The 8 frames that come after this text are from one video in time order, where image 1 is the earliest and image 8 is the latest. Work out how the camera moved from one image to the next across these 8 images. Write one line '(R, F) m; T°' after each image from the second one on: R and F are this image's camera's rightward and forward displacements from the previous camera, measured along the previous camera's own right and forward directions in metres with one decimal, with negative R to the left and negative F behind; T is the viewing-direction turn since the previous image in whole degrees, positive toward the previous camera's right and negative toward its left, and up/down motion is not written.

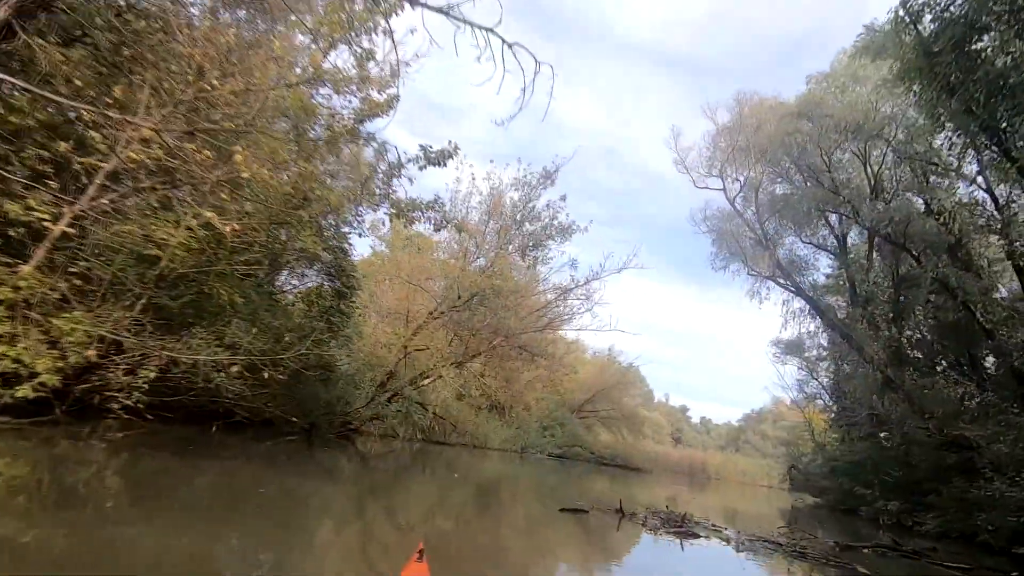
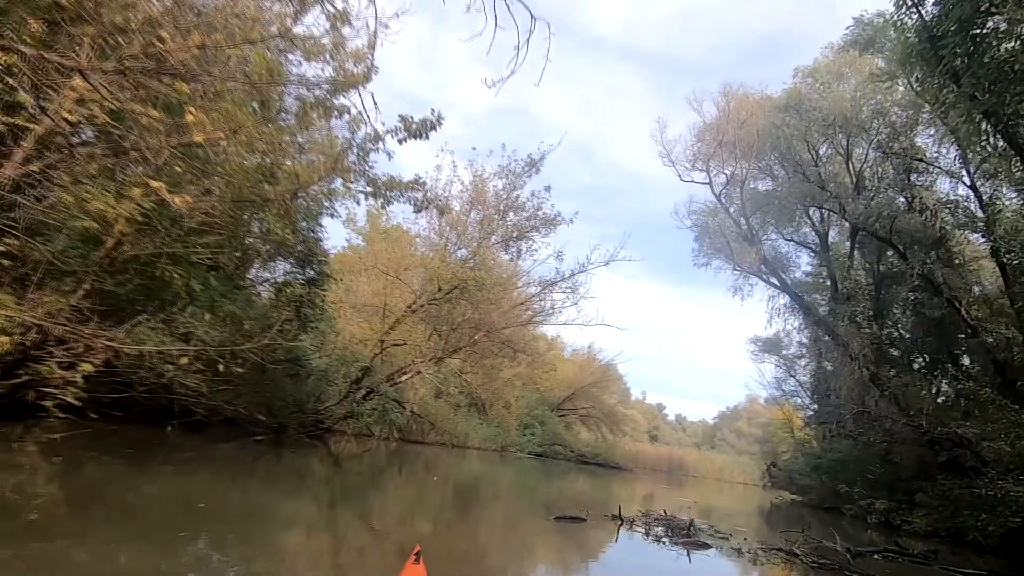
(-0.1, +0.6) m; +2°
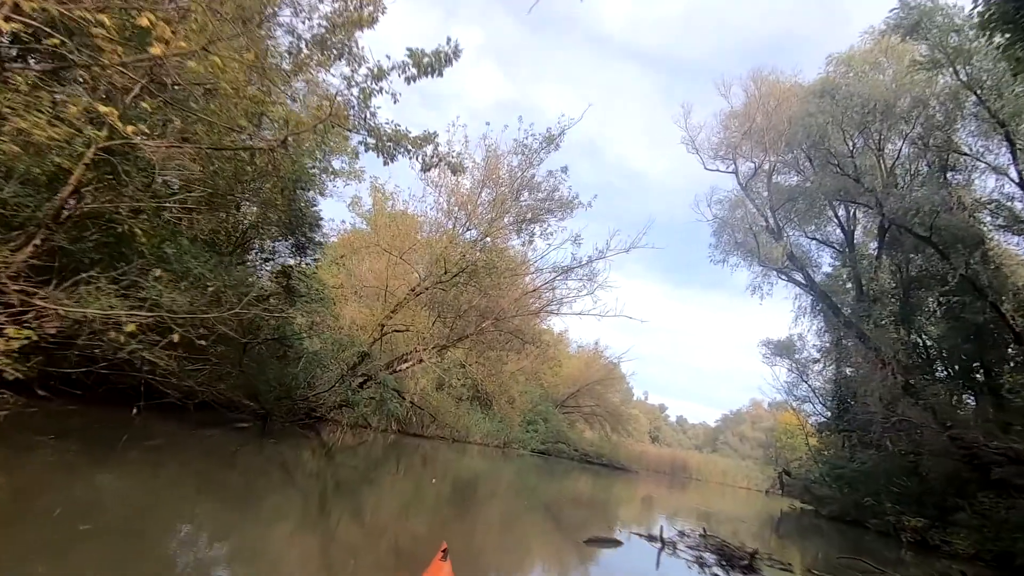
(-0.2, +1.0) m; 0°
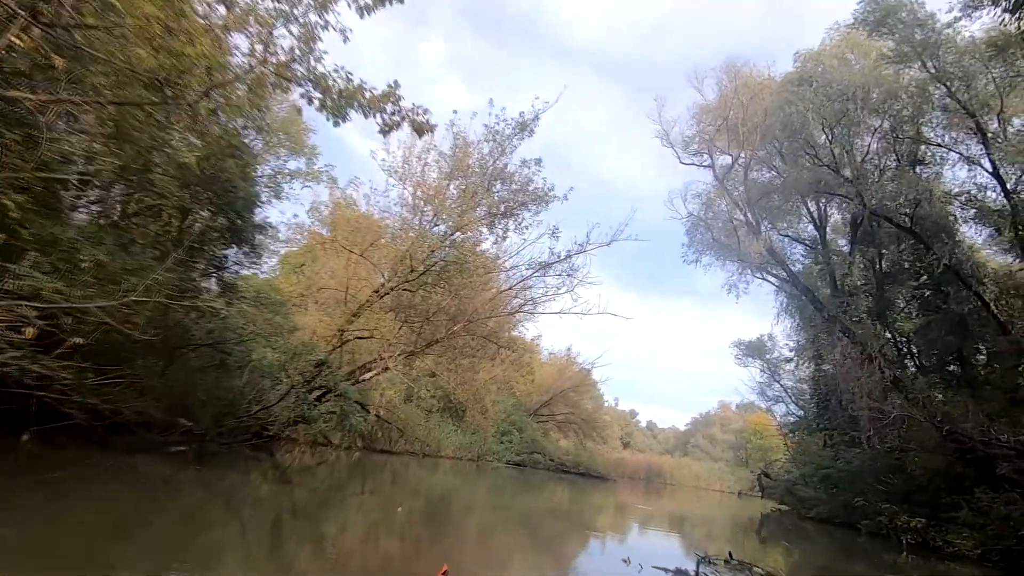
(-0.1, +1.1) m; +3°
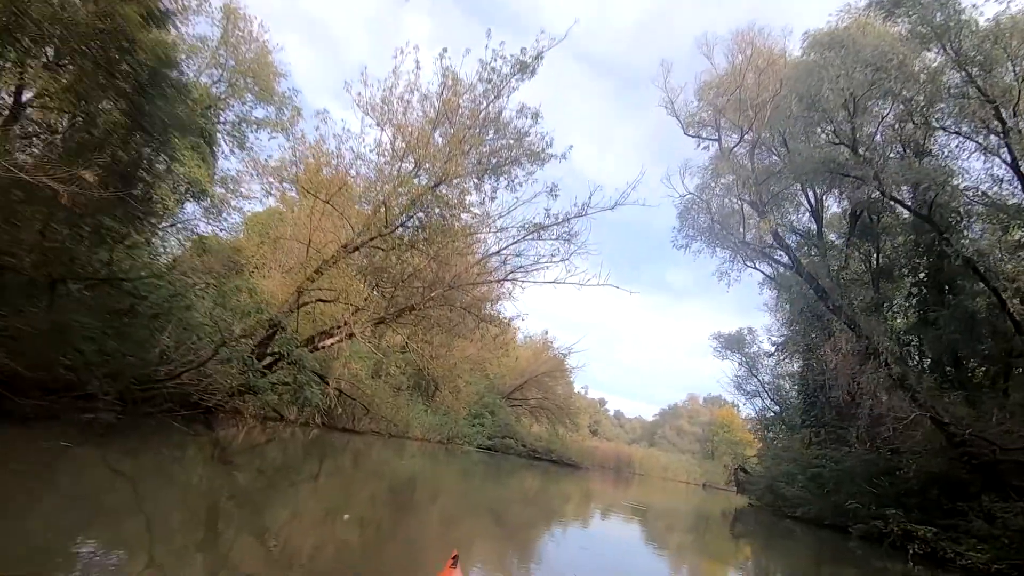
(-0.2, +1.5) m; +3°
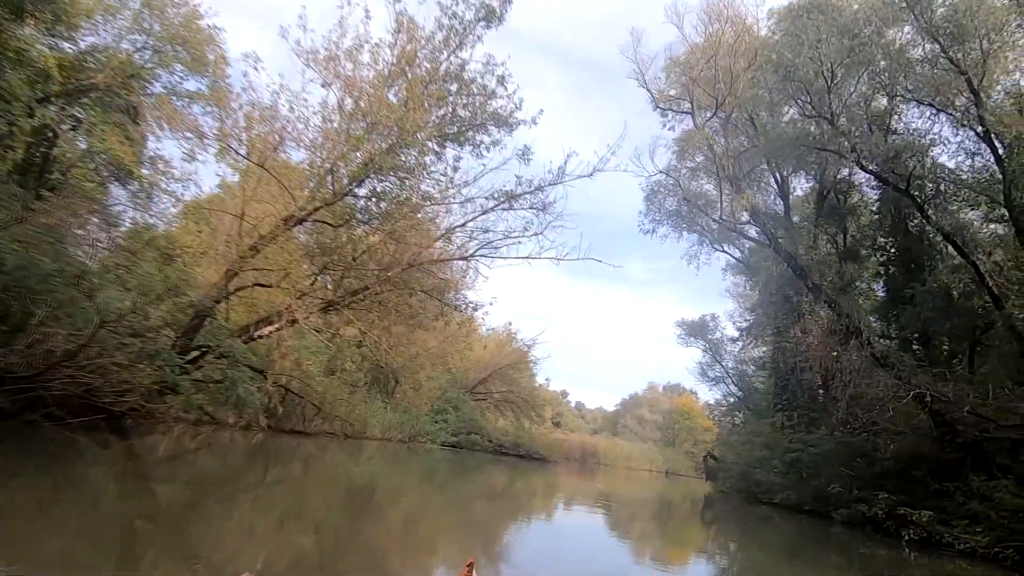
(-0.2, +1.2) m; +4°
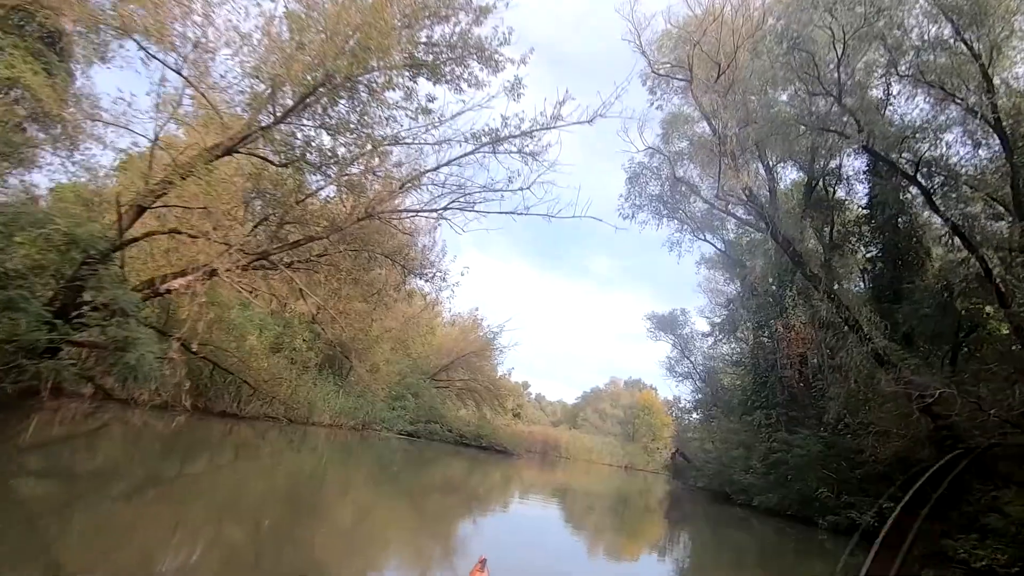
(-0.2, +1.5) m; +4°
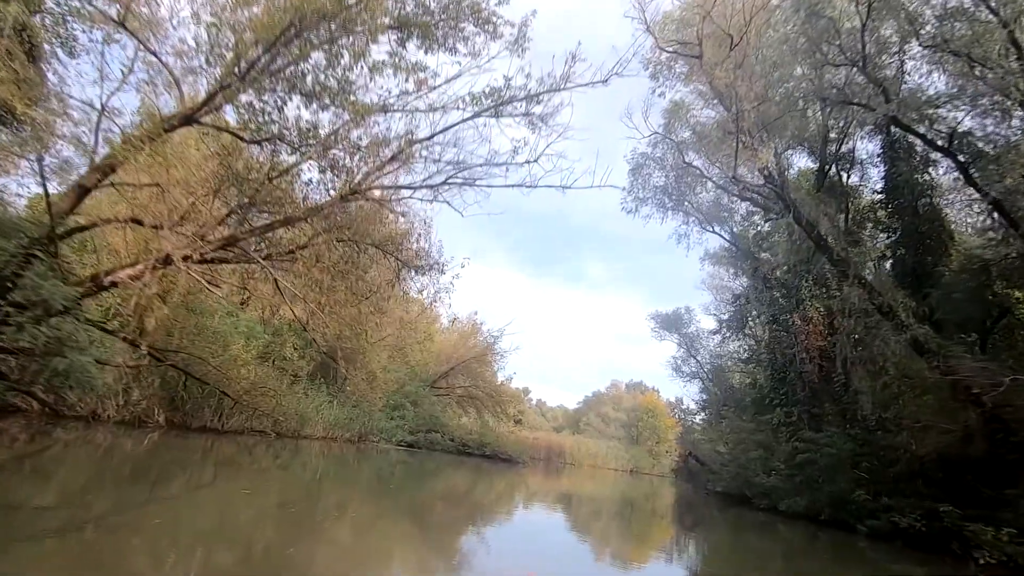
(-0.2, +1.0) m; 0°
